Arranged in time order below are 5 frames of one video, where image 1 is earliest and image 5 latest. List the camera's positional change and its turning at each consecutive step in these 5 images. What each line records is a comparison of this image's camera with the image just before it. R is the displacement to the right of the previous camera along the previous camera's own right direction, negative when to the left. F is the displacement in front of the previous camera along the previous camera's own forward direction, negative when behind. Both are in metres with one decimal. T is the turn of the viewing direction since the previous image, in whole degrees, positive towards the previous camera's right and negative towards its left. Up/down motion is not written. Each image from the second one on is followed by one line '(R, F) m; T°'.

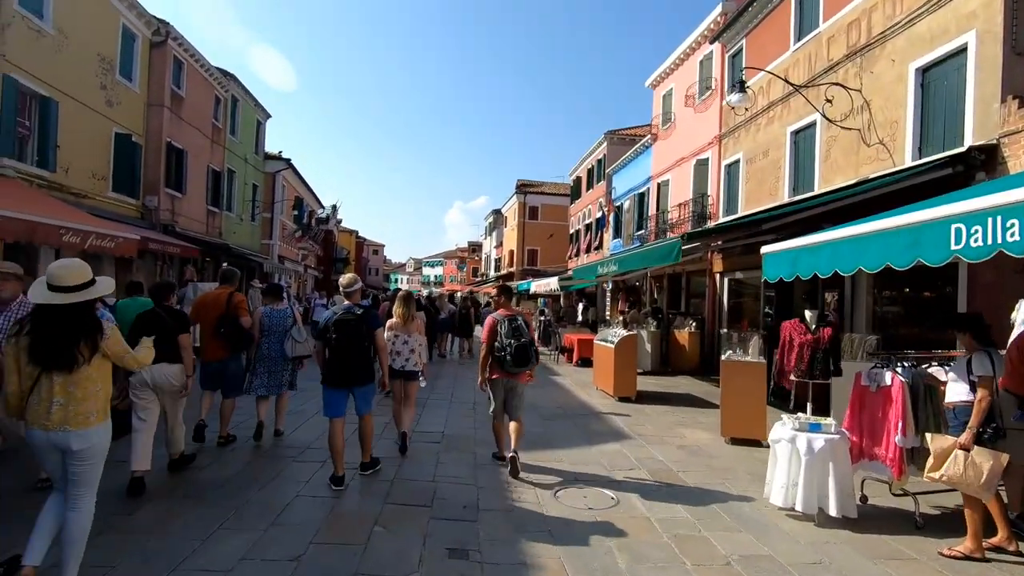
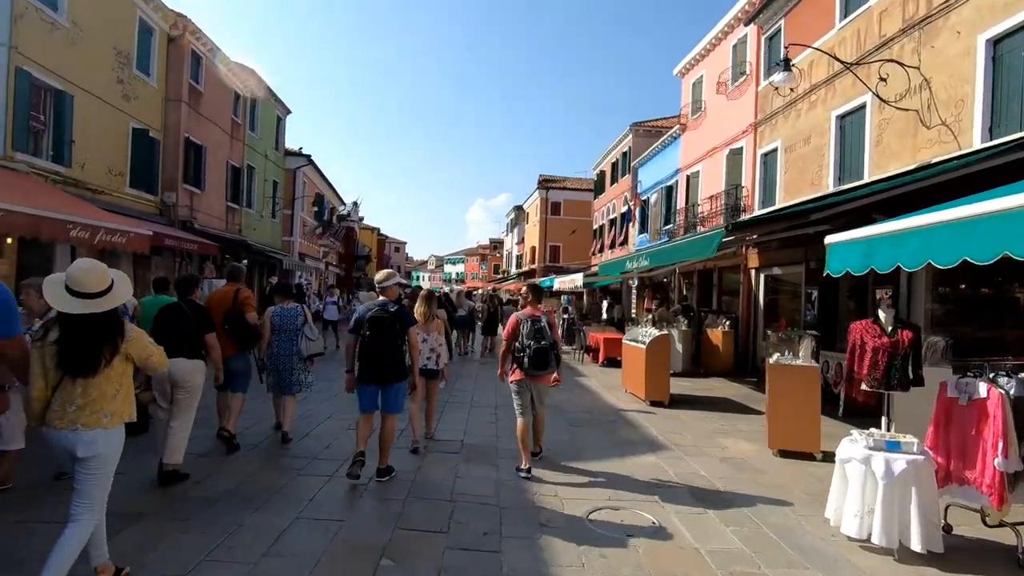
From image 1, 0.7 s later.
(0.0, +0.5) m; -2°
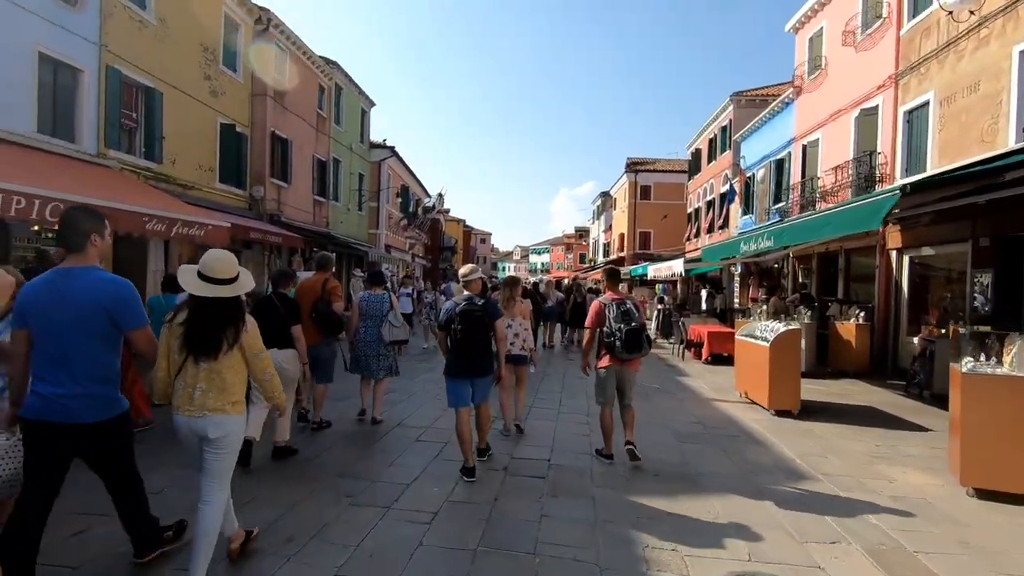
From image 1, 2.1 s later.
(-0.1, +1.1) m; -9°
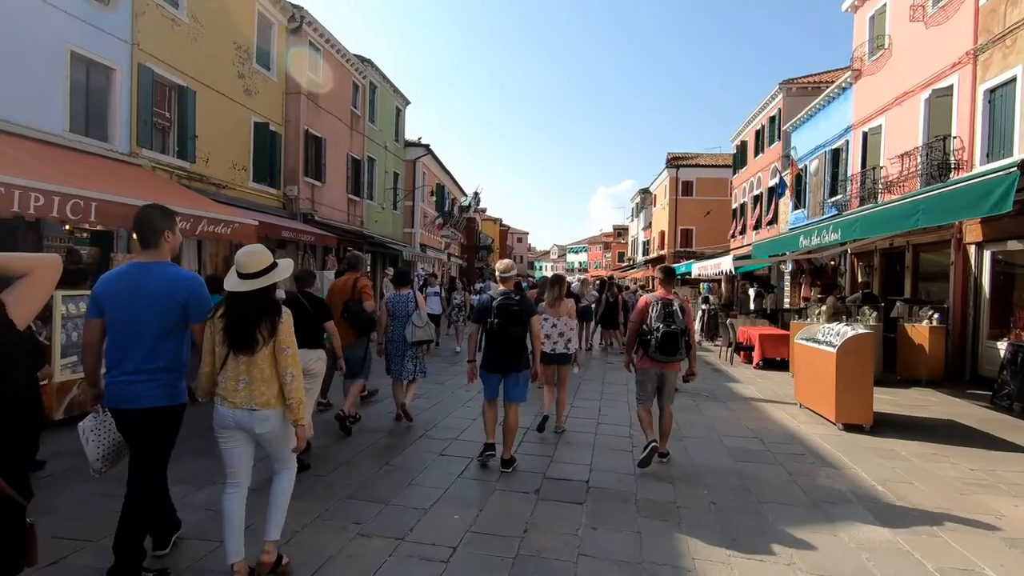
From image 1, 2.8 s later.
(0.0, +0.6) m; -4°
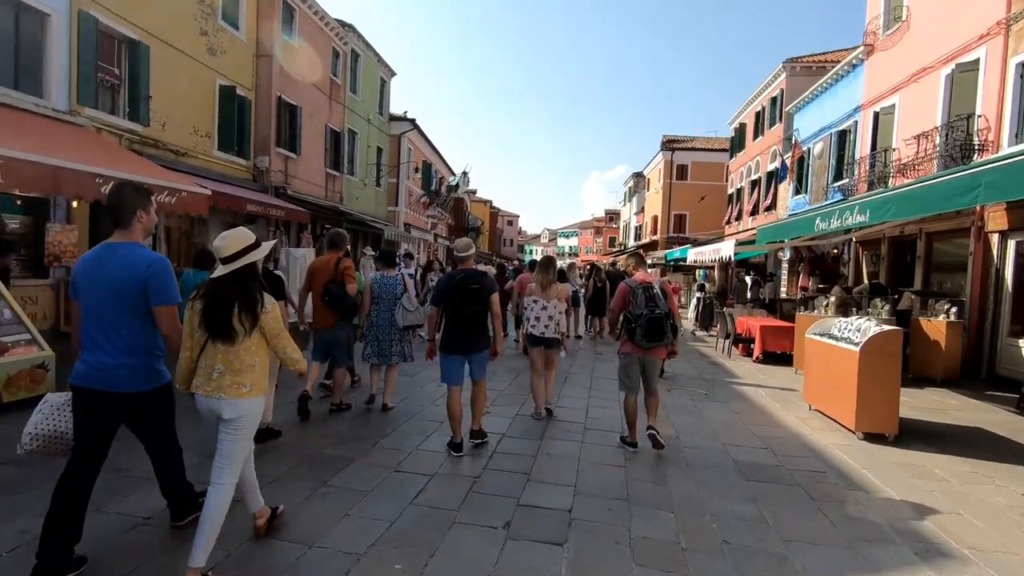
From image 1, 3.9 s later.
(+0.1, +0.9) m; +1°
